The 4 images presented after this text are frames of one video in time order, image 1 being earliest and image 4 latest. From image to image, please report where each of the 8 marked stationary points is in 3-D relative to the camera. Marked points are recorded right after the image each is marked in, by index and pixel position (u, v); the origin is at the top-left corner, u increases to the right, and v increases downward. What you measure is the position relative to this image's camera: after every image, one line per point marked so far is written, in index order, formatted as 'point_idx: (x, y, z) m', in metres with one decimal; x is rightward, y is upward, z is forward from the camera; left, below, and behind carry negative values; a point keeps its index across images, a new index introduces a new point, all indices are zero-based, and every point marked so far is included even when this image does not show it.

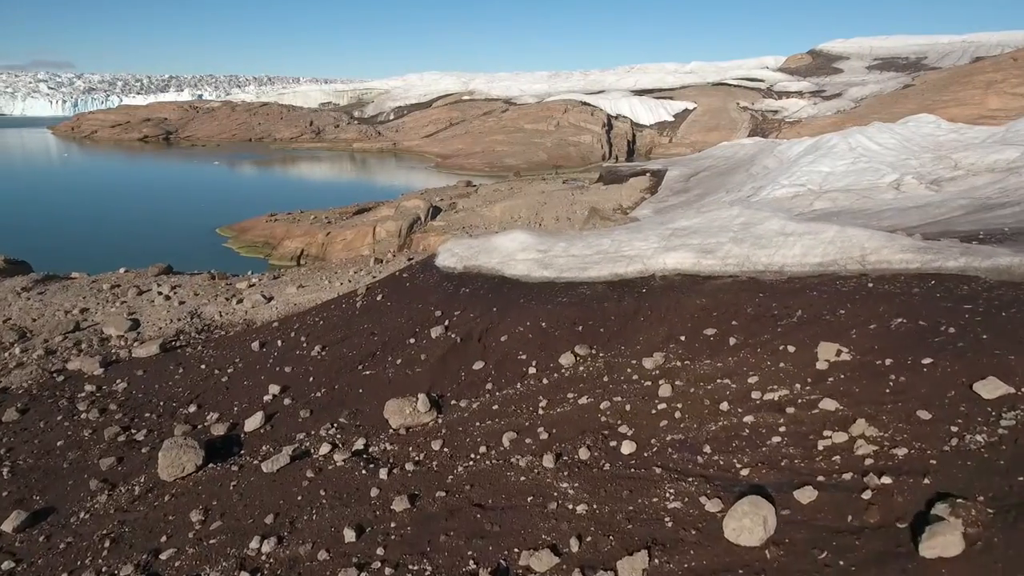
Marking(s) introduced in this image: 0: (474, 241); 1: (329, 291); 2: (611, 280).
0: (-0.6, +0.8, +9.8) m
1: (-3.5, -0.1, +11.9) m
2: (+1.2, +0.1, +7.7) m
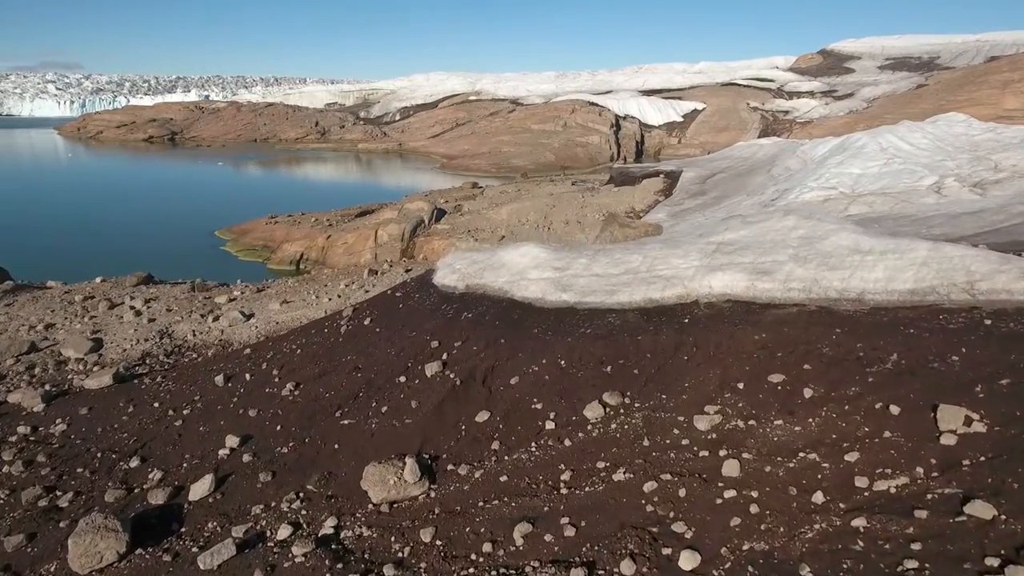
0: (-0.5, +0.5, +8.4) m
1: (-3.3, -0.4, +10.6) m
2: (+1.4, -0.2, +6.4) m
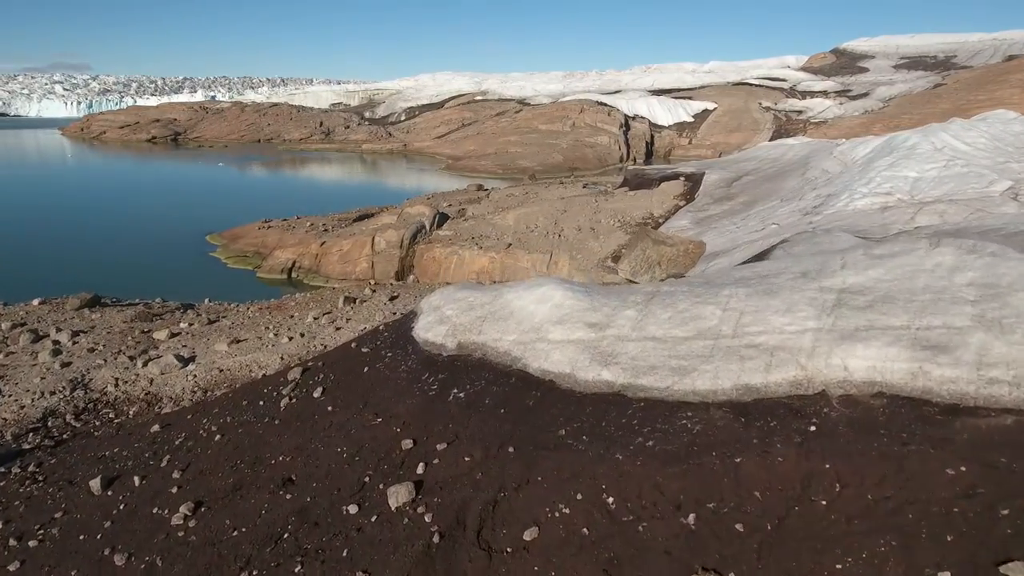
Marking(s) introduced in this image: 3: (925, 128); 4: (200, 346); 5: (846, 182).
0: (-0.4, 0.0, +6.1) m
1: (-3.2, -0.9, +8.3) m
2: (+1.4, -0.7, +4.0) m
3: (+11.0, +4.2, +16.2) m
4: (-4.6, -0.8, +9.1) m
5: (+8.6, +2.7, +15.8) m
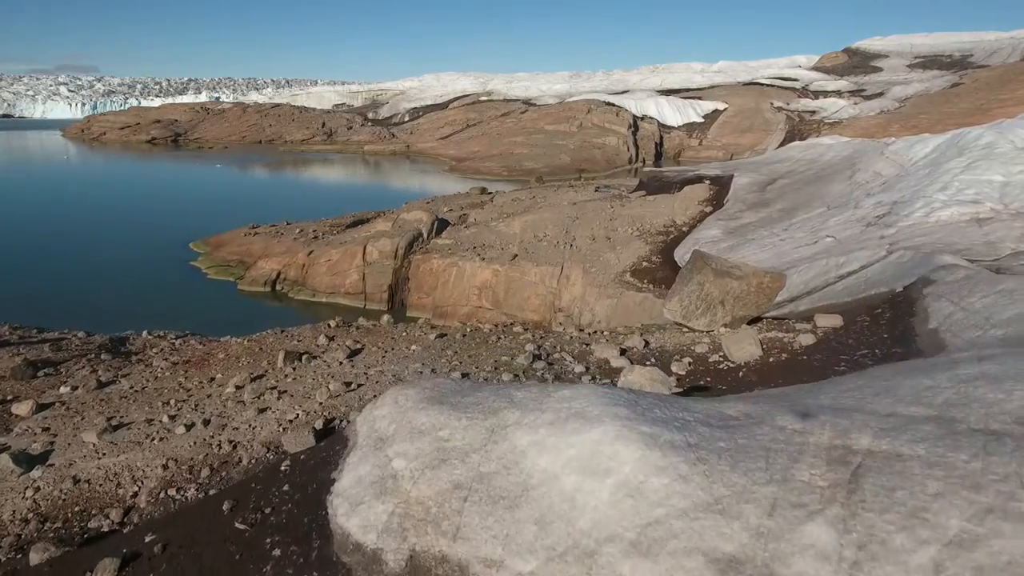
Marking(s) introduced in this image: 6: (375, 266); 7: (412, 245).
0: (-0.3, -0.6, +3.2) m
1: (-3.1, -1.5, +5.4) m
2: (+1.5, -1.3, +1.1) m
3: (+11.1, +3.6, +13.2) m
4: (-4.5, -1.4, +6.3) m
5: (+8.8, +2.1, +12.9) m
6: (-4.4, +0.5, +18.9) m
7: (-3.2, +1.2, +18.8) m
